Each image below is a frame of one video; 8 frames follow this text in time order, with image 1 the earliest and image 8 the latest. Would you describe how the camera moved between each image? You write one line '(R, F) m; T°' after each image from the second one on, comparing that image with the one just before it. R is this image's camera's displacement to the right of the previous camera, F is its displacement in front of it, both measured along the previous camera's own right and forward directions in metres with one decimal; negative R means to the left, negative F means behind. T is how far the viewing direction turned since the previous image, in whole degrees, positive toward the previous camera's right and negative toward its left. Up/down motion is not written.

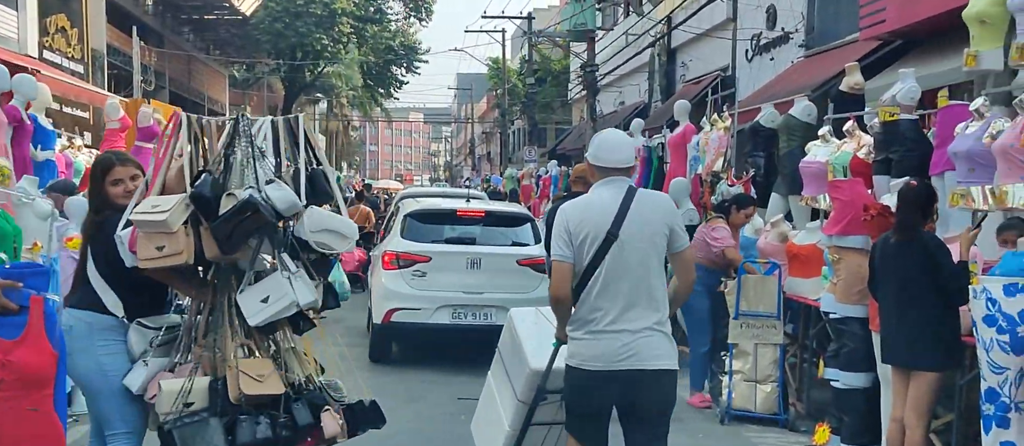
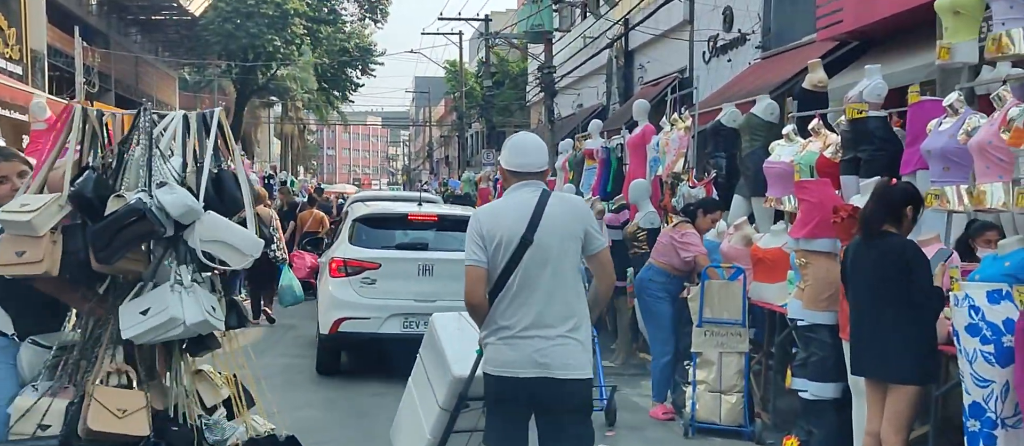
(0.0, +0.4) m; +2°
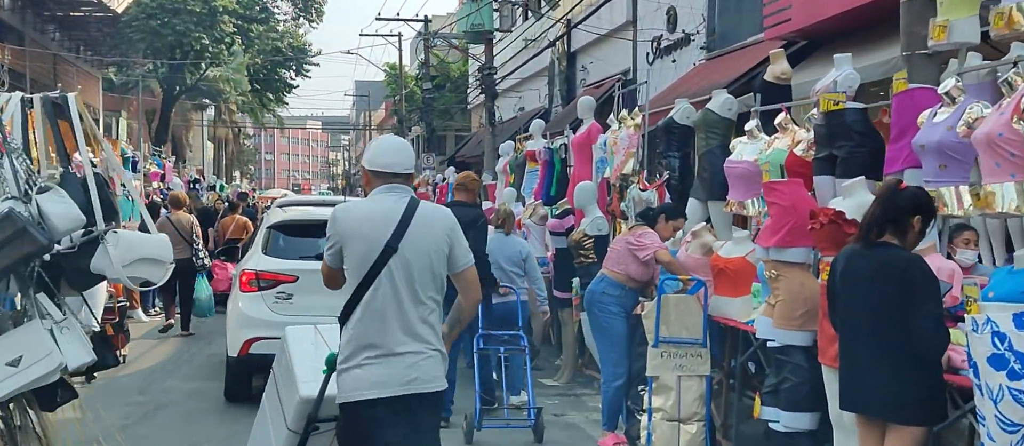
(+0.1, +0.8) m; +3°
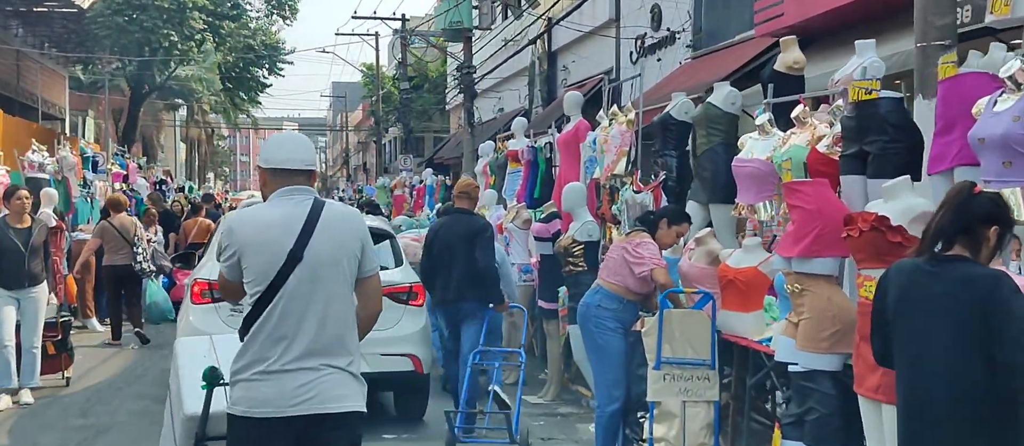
(0.0, +0.7) m; +1°
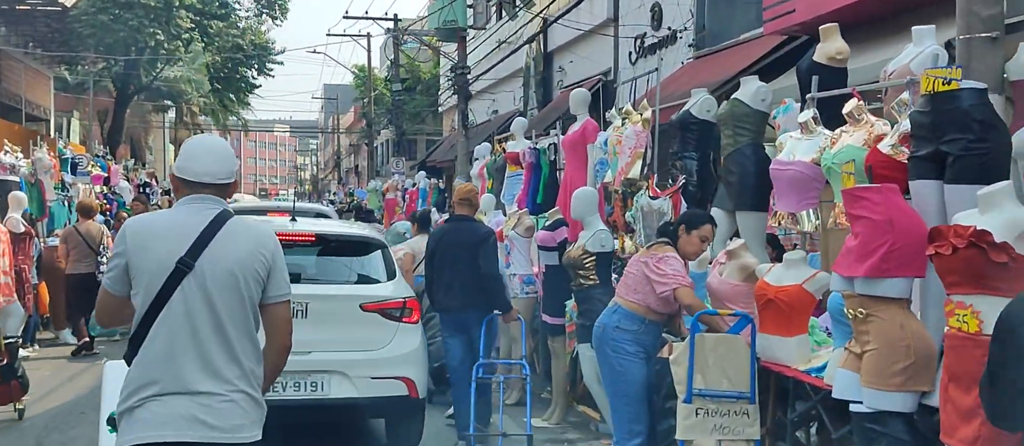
(-0.1, +0.7) m; 0°
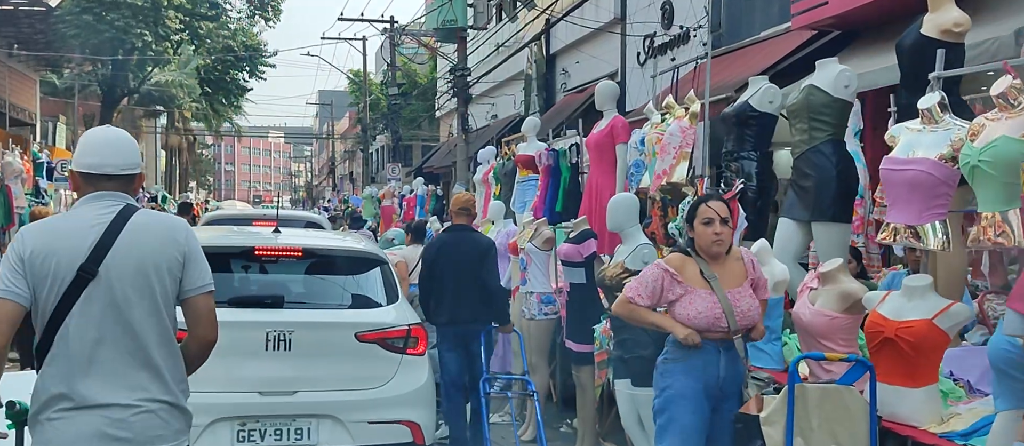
(-0.1, +1.2) m; 0°
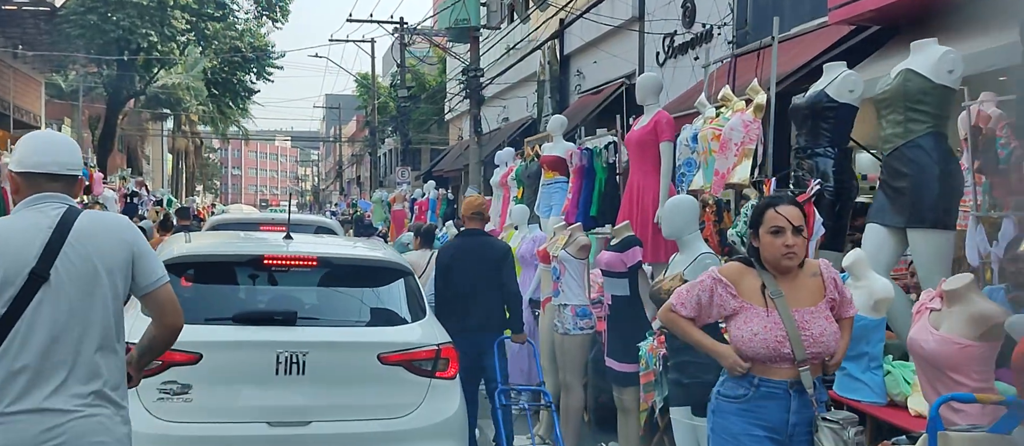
(-0.2, +0.7) m; 0°
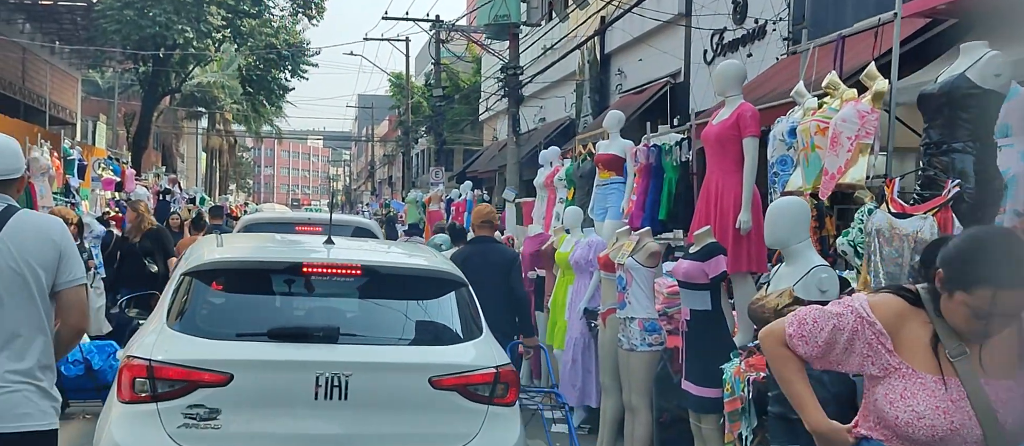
(-0.2, +0.8) m; -1°
